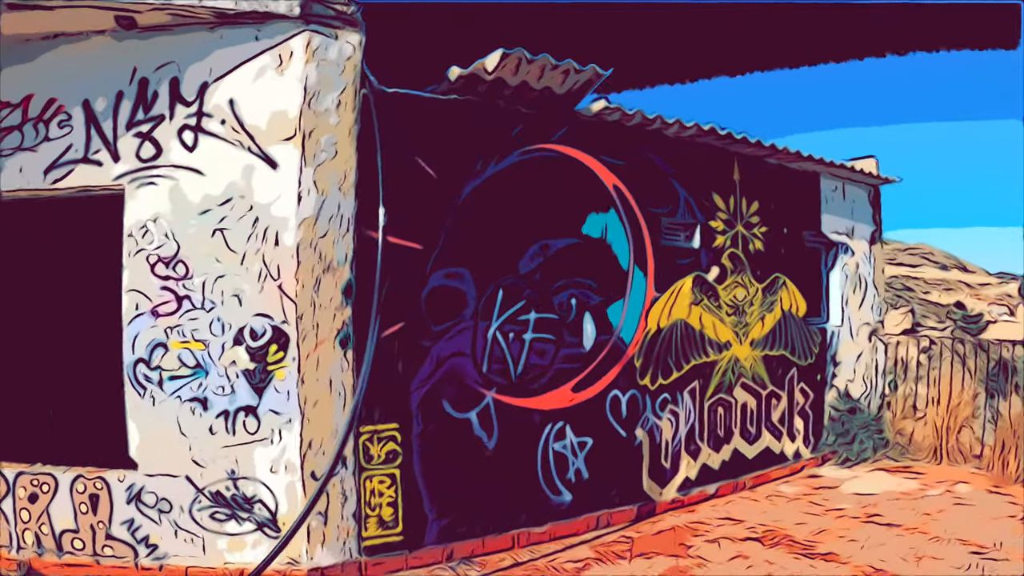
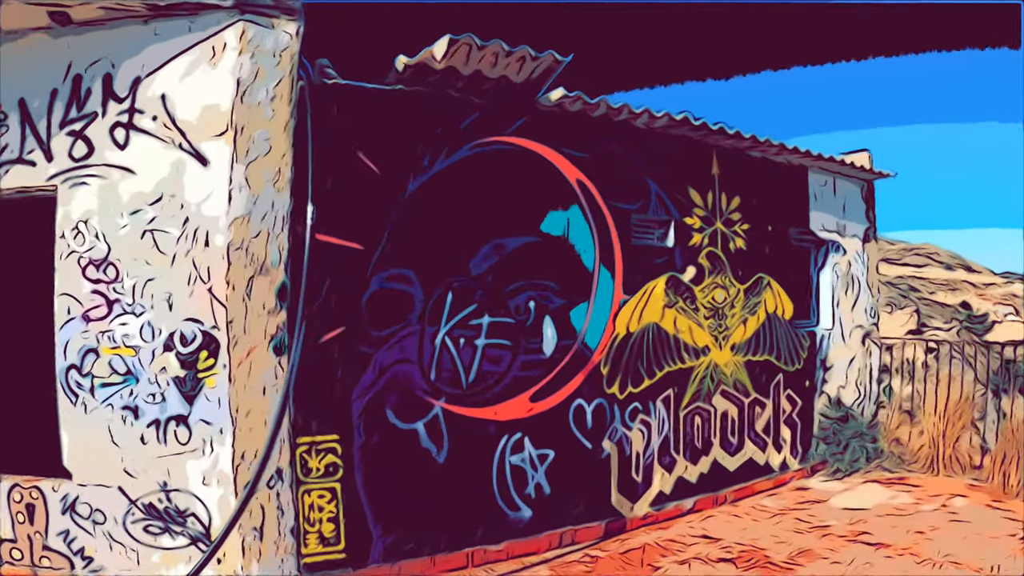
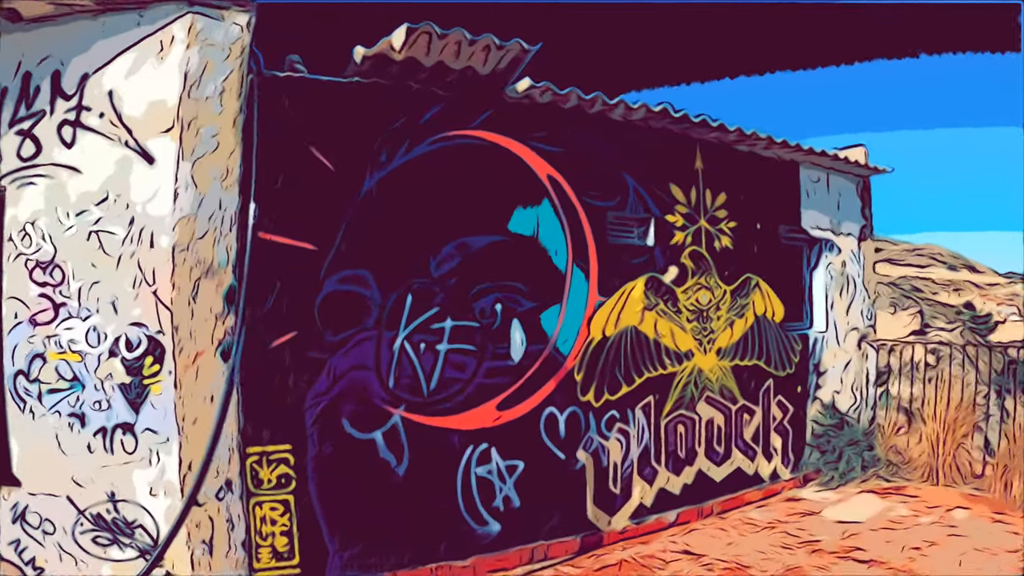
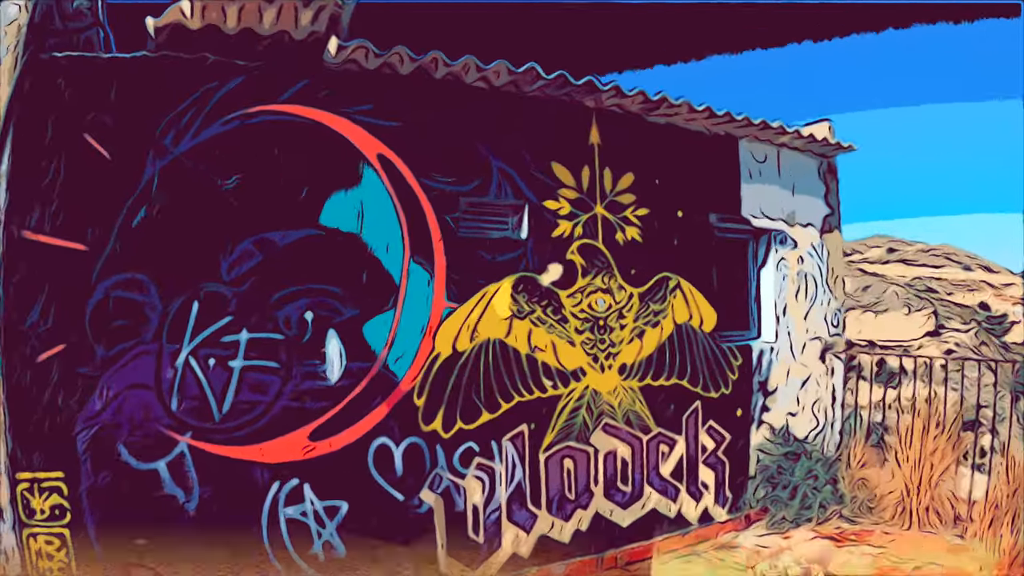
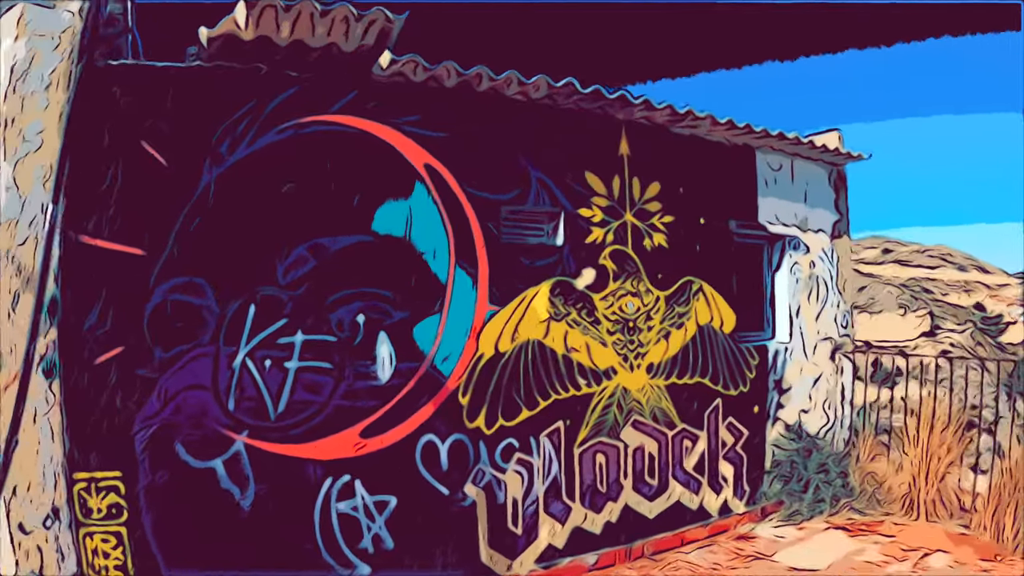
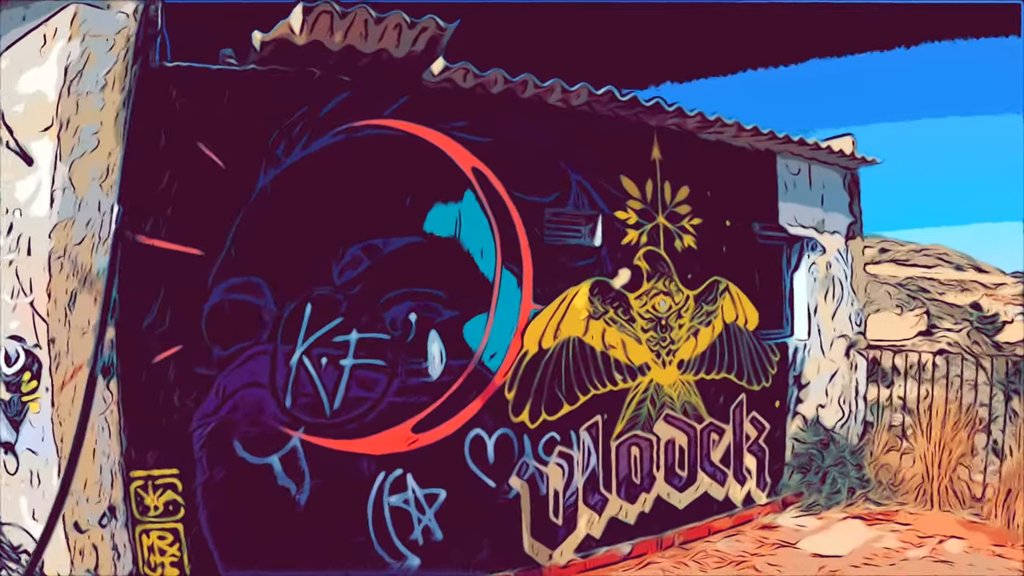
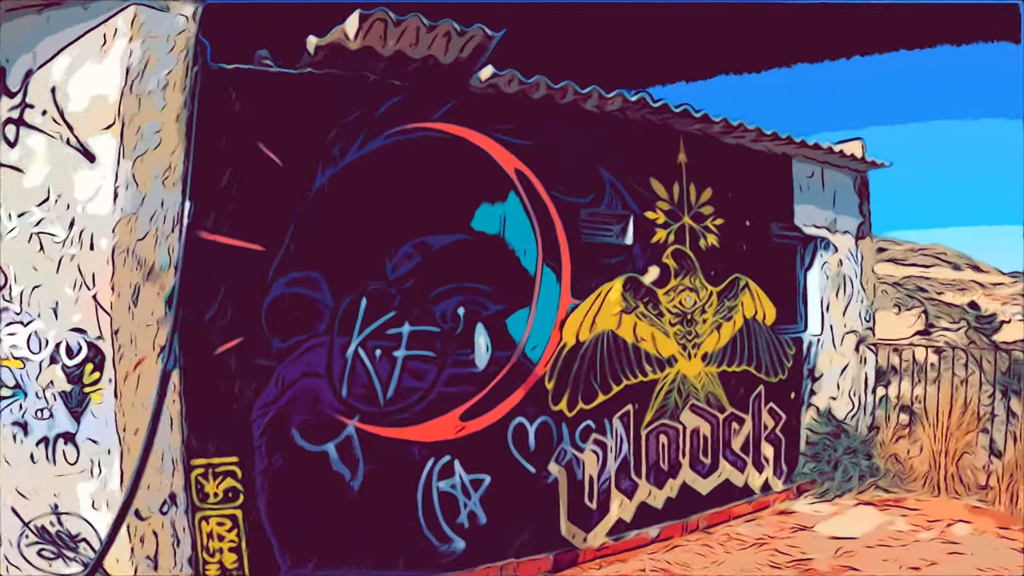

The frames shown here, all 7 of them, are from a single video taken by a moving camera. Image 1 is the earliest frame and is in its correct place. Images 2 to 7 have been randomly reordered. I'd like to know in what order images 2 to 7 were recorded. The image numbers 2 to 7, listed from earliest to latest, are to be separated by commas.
2, 3, 7, 6, 5, 4
